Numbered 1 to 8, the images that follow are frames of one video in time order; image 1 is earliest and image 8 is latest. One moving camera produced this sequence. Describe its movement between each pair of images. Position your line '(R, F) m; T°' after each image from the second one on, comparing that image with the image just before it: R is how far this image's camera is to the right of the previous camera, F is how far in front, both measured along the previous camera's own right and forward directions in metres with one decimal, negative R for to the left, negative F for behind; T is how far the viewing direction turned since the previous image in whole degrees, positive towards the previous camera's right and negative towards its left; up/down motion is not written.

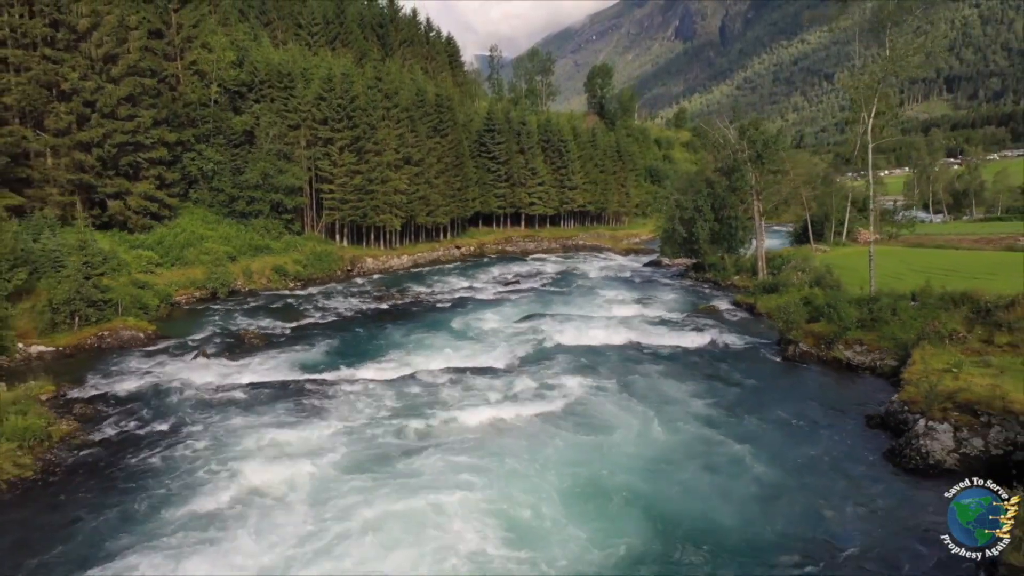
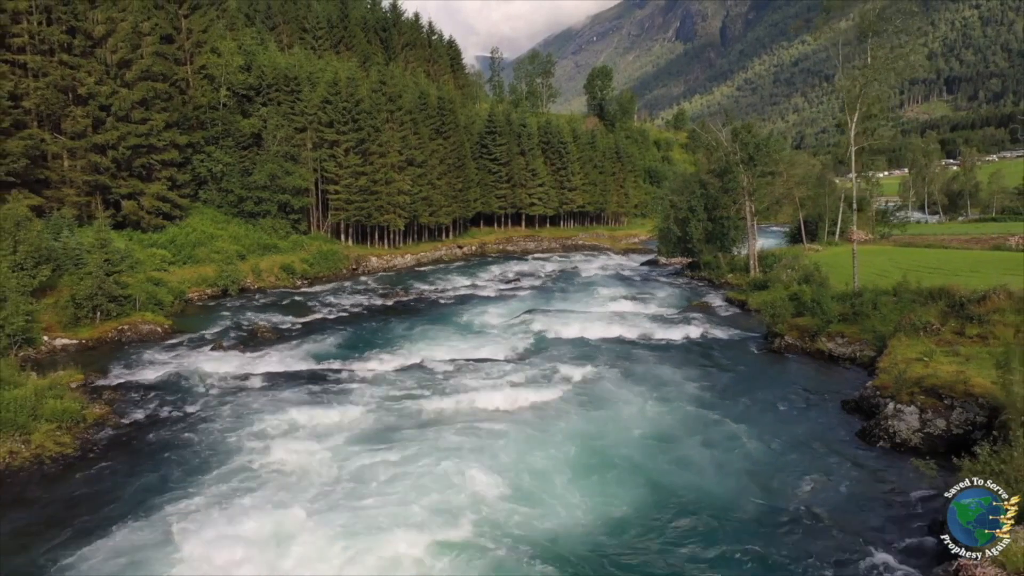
(0.0, -1.4) m; 0°
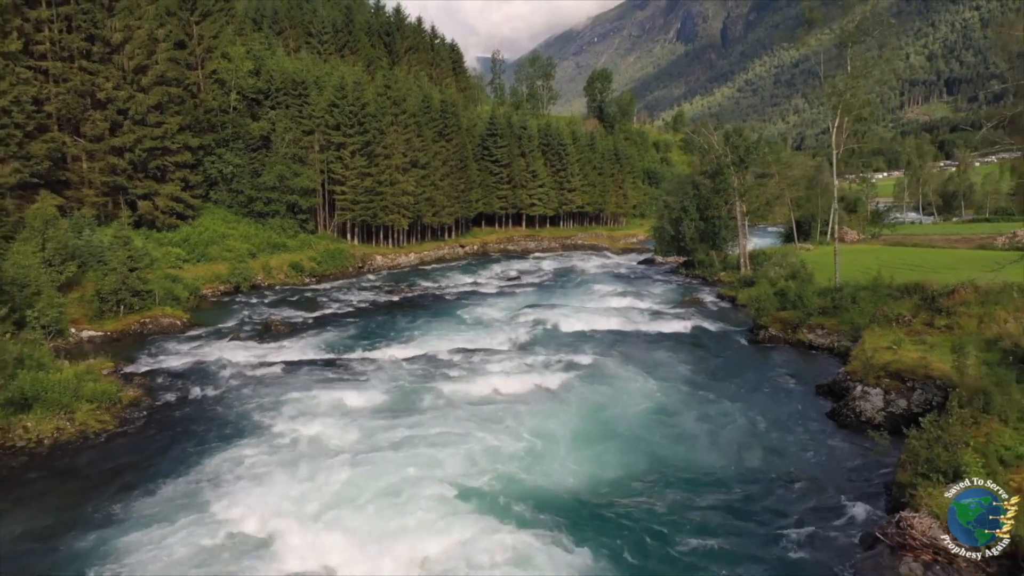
(0.0, -1.7) m; 0°
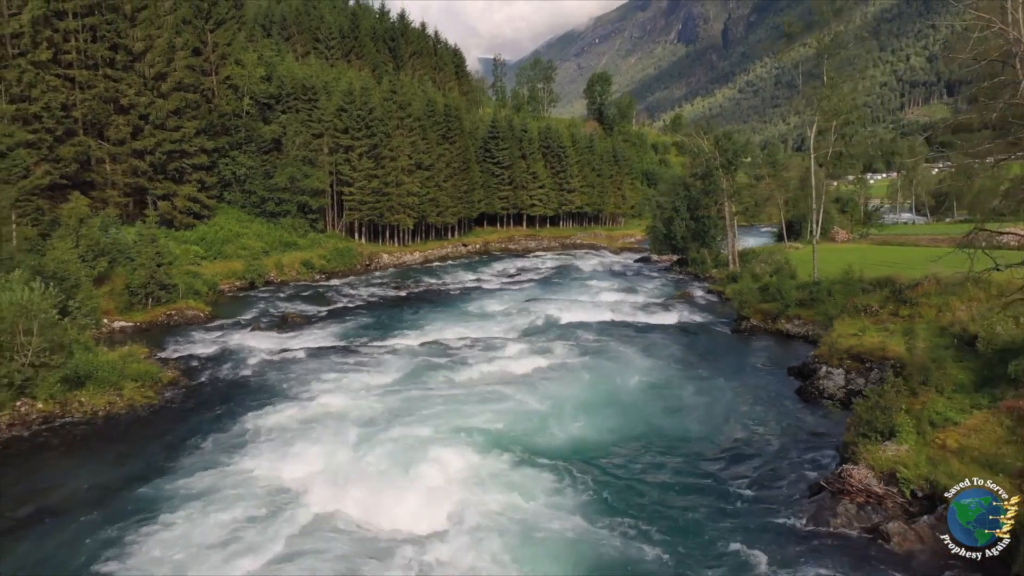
(0.0, -2.2) m; 0°
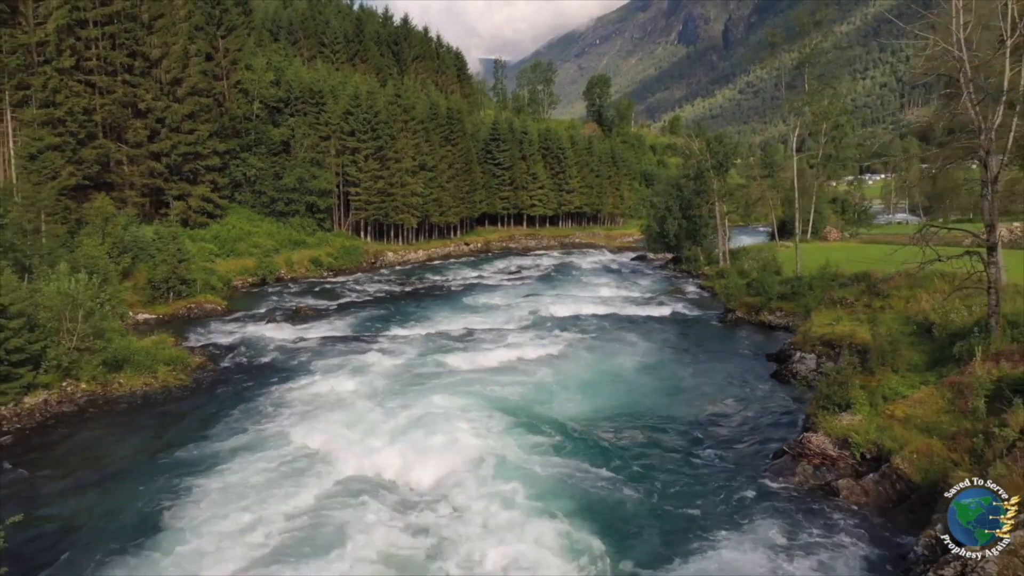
(0.0, -2.0) m; 0°
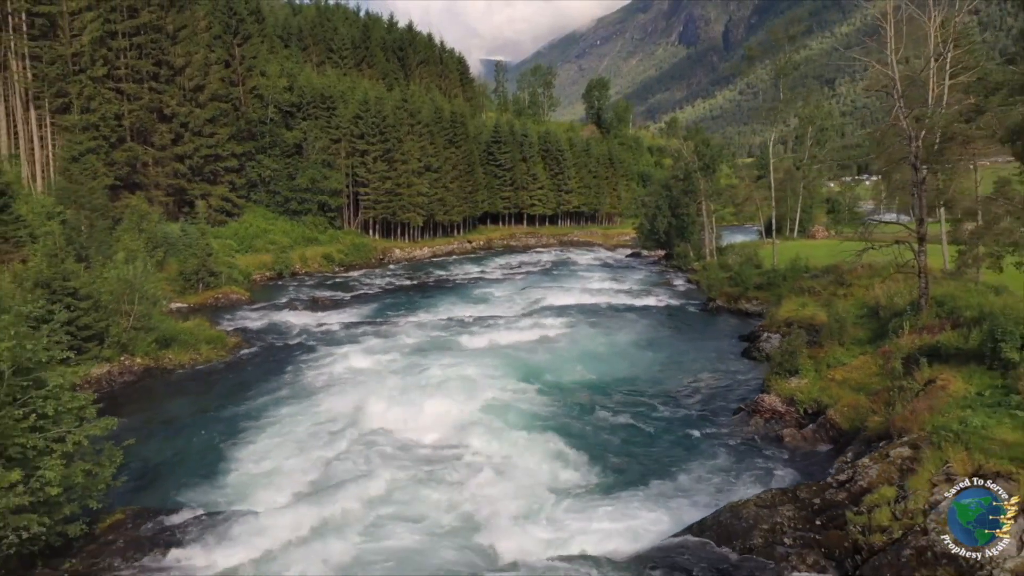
(0.0, -3.1) m; 0°
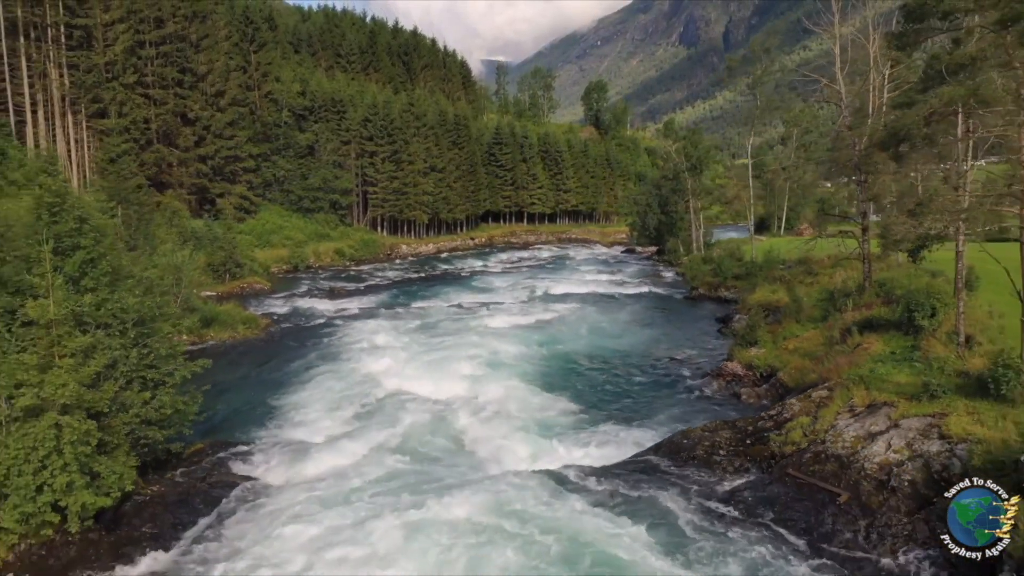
(0.0, -3.4) m; 0°
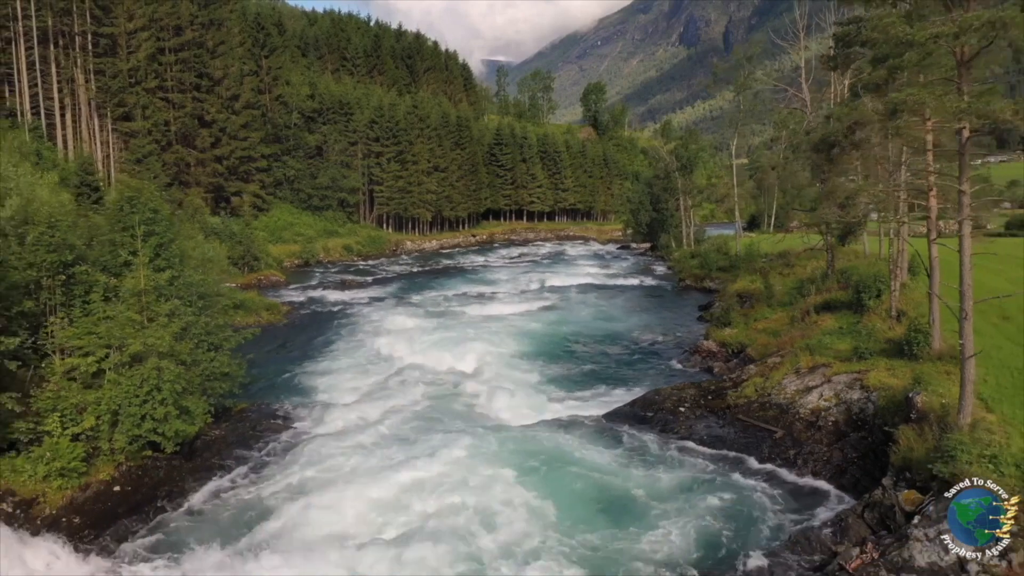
(0.0, -2.9) m; 0°
